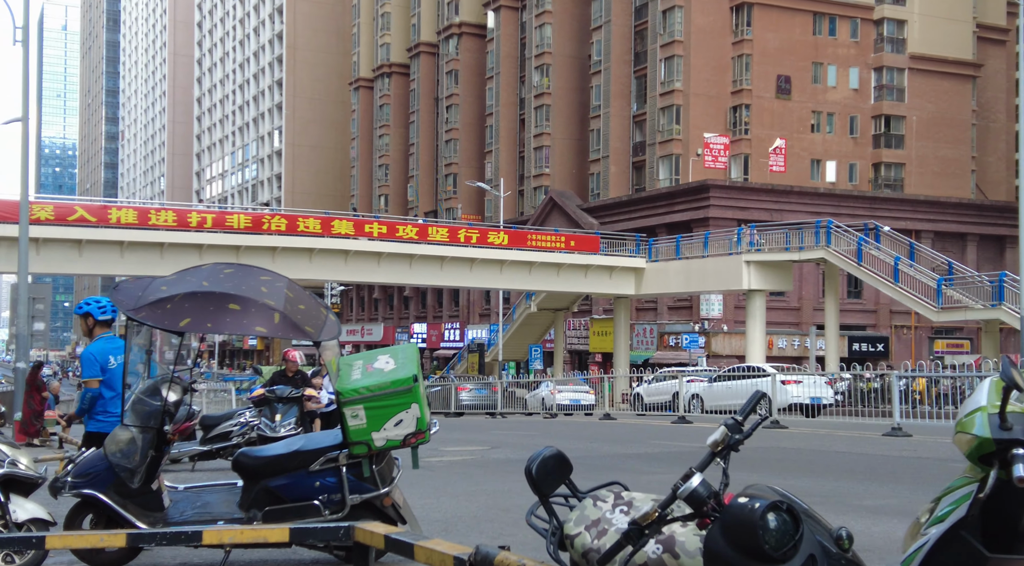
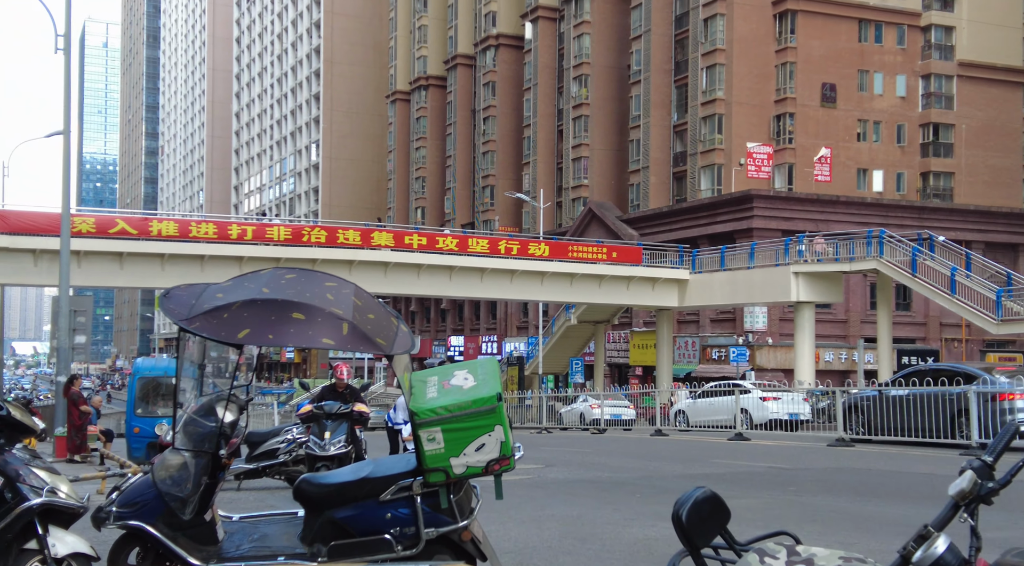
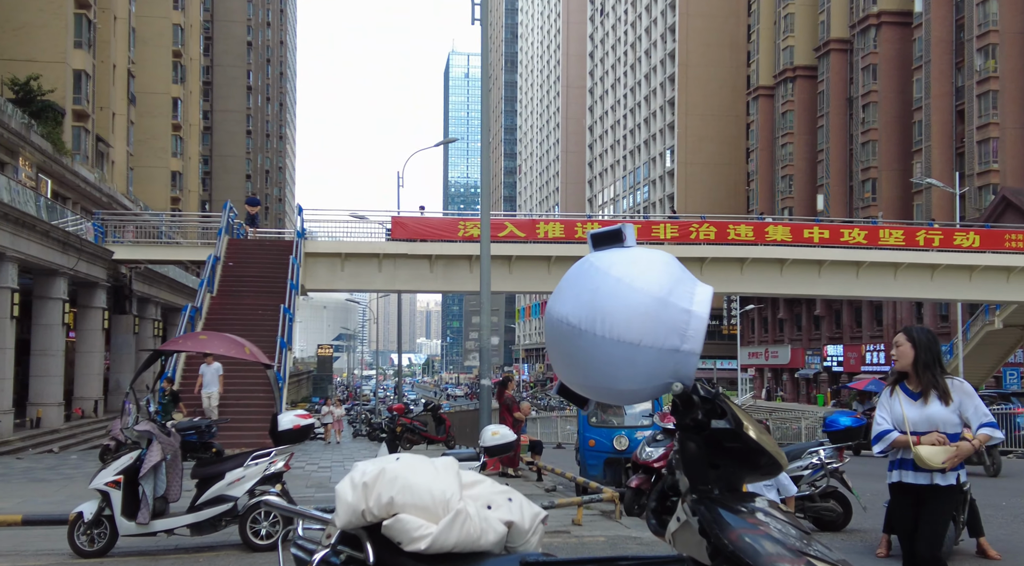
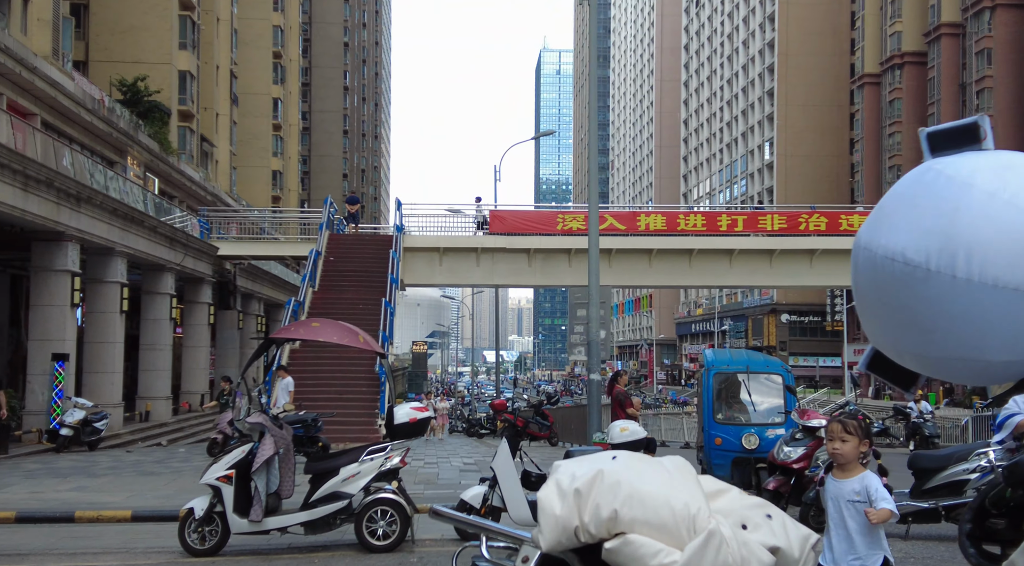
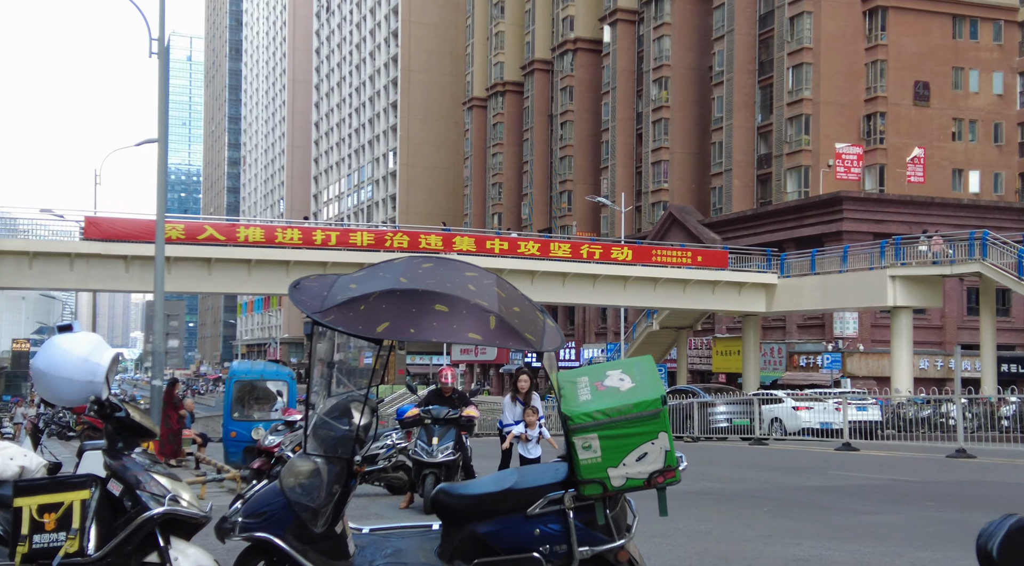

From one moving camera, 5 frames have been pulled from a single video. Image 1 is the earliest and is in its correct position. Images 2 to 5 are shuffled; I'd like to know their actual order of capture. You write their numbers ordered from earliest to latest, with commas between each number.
2, 5, 3, 4
